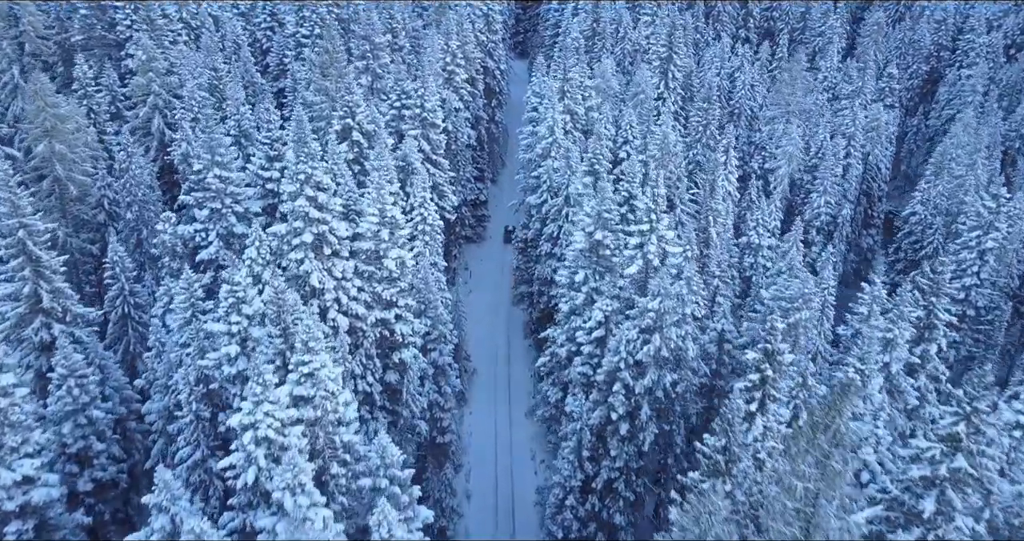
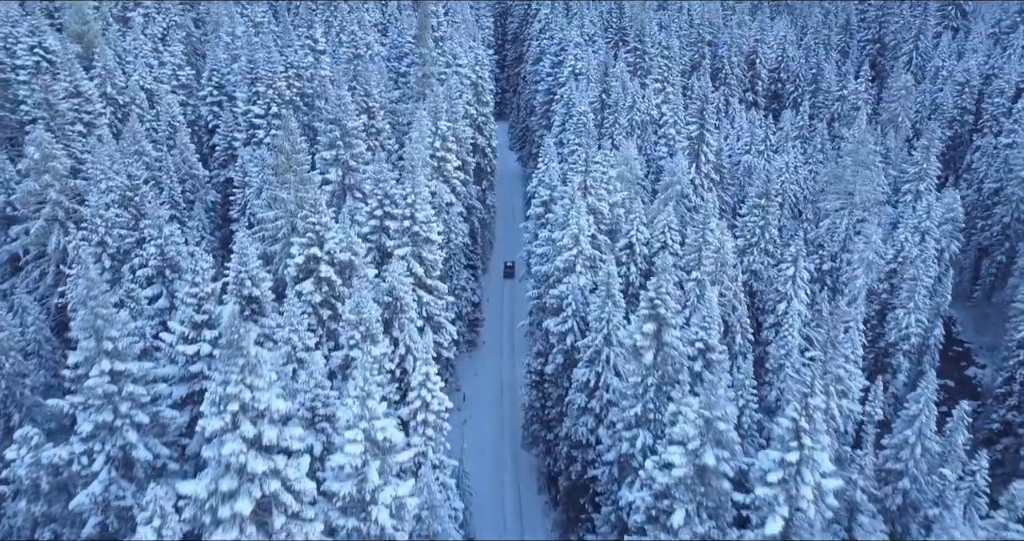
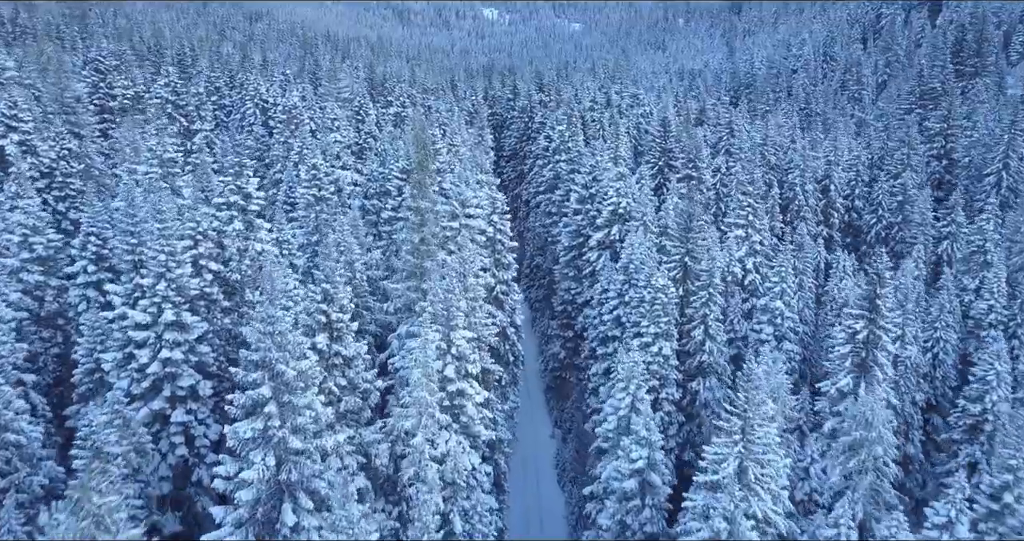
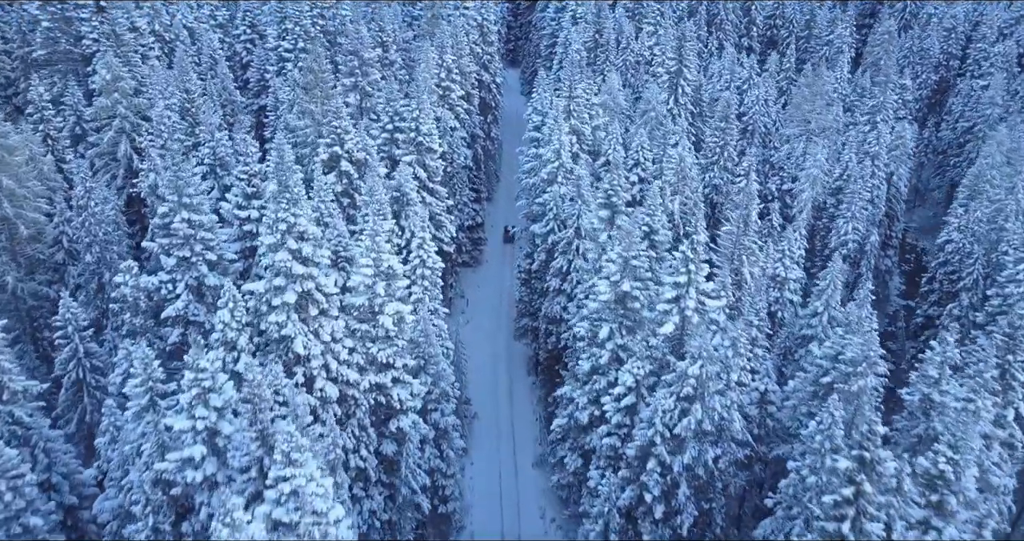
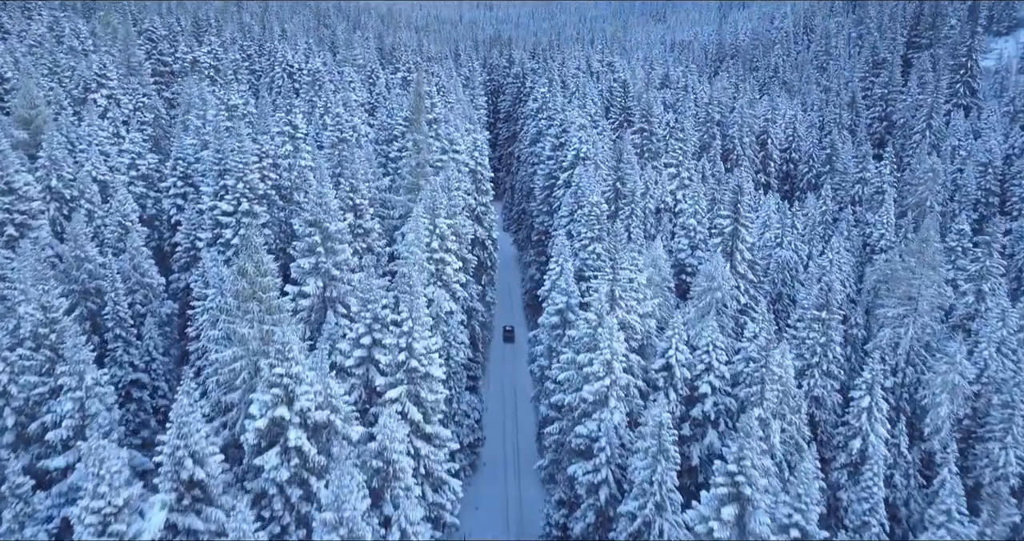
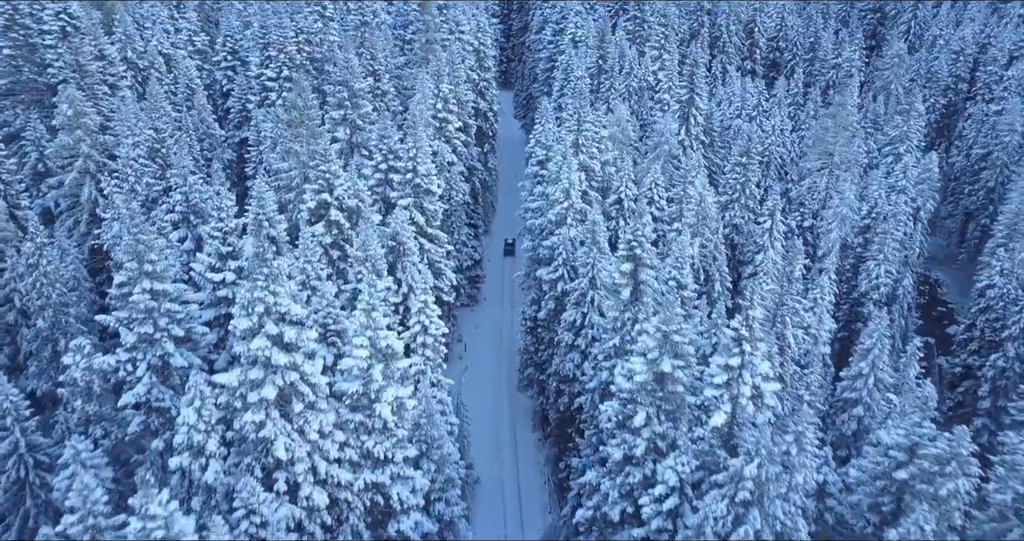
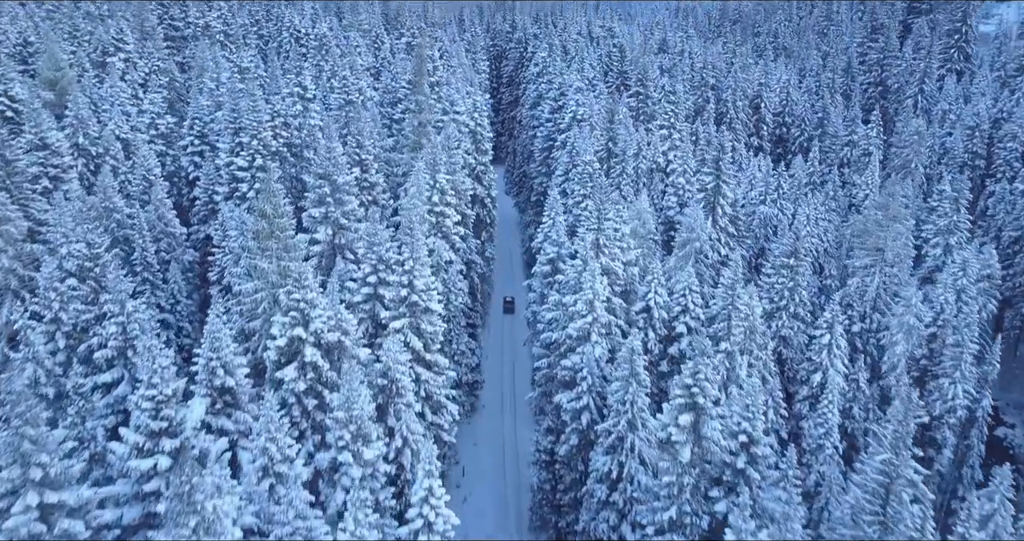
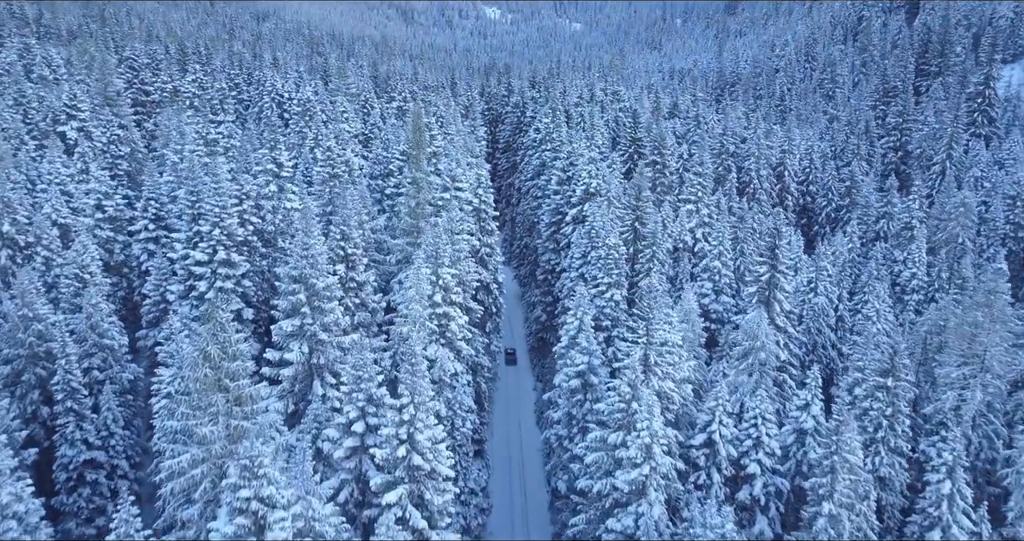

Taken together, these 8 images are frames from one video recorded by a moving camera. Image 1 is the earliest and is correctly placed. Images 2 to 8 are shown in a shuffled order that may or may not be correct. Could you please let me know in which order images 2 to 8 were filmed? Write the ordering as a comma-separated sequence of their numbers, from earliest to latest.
4, 6, 2, 7, 5, 8, 3
